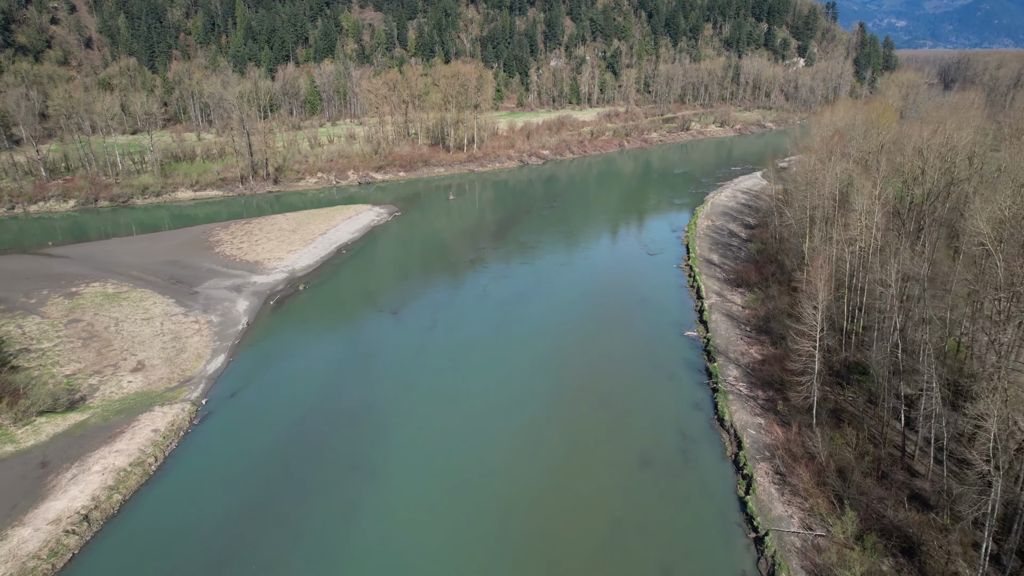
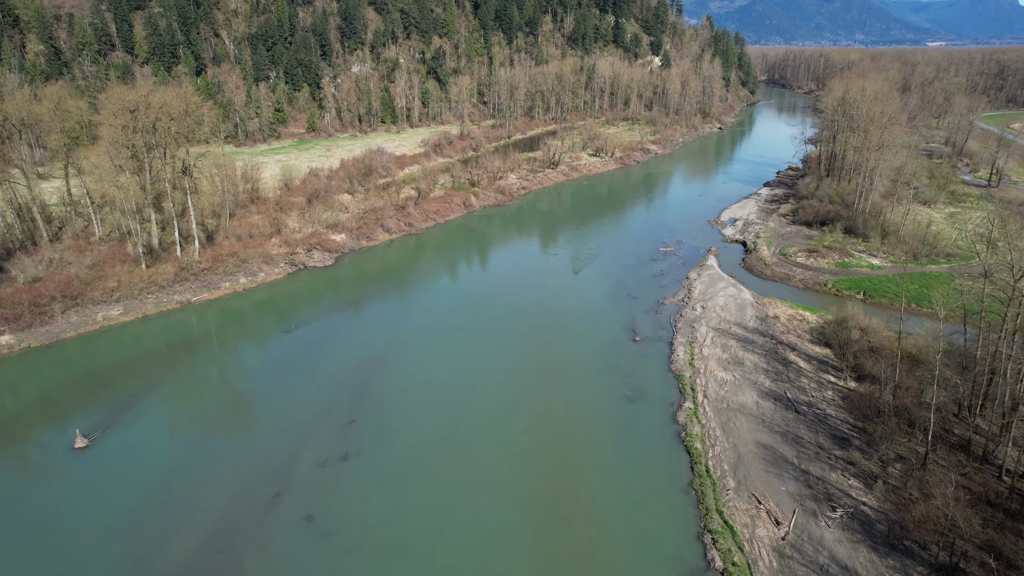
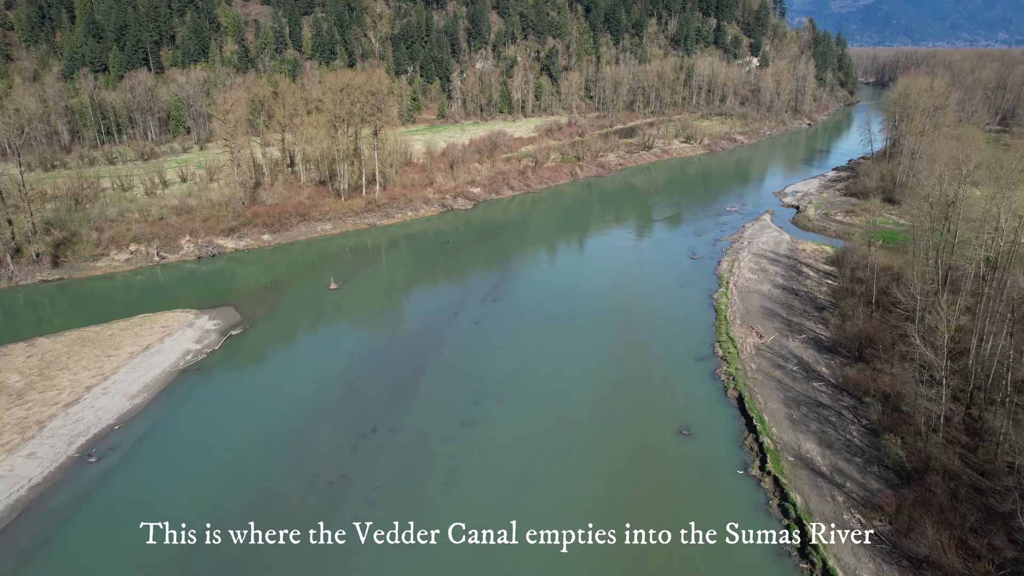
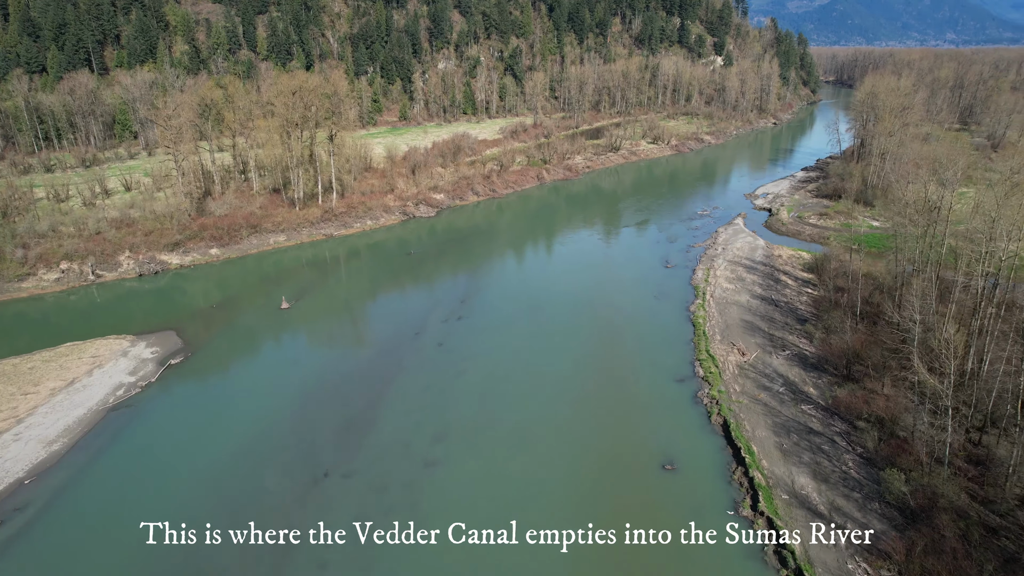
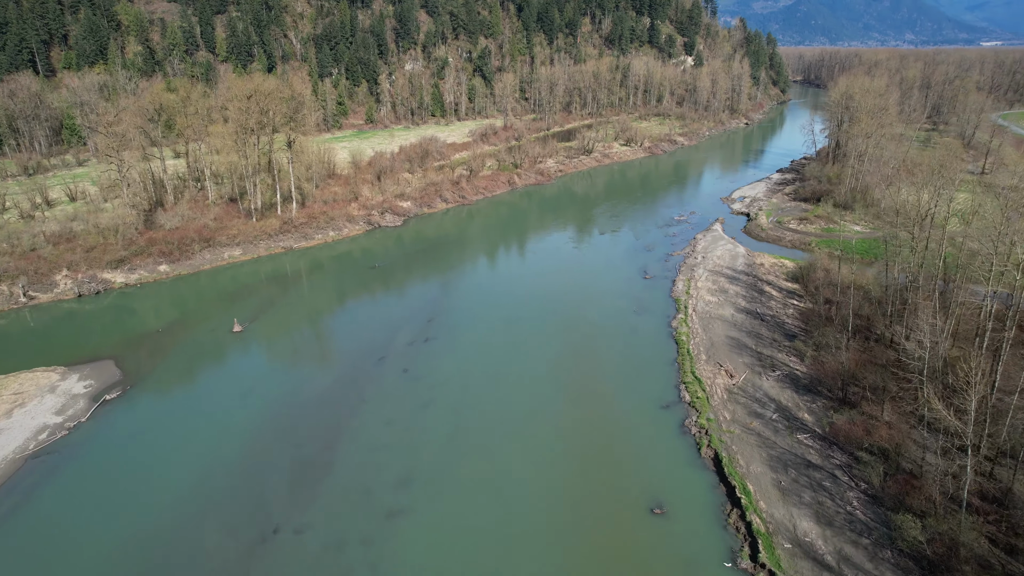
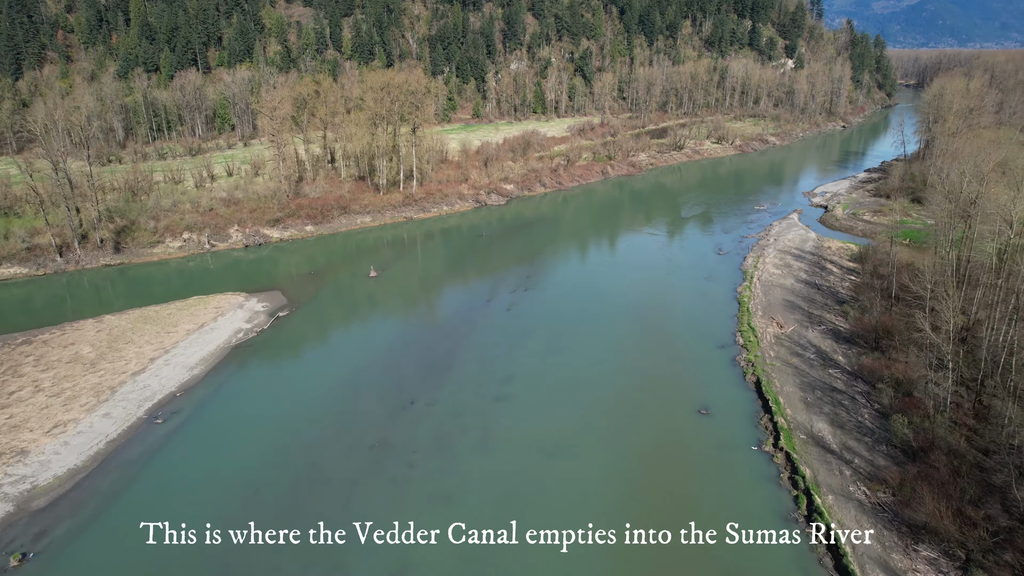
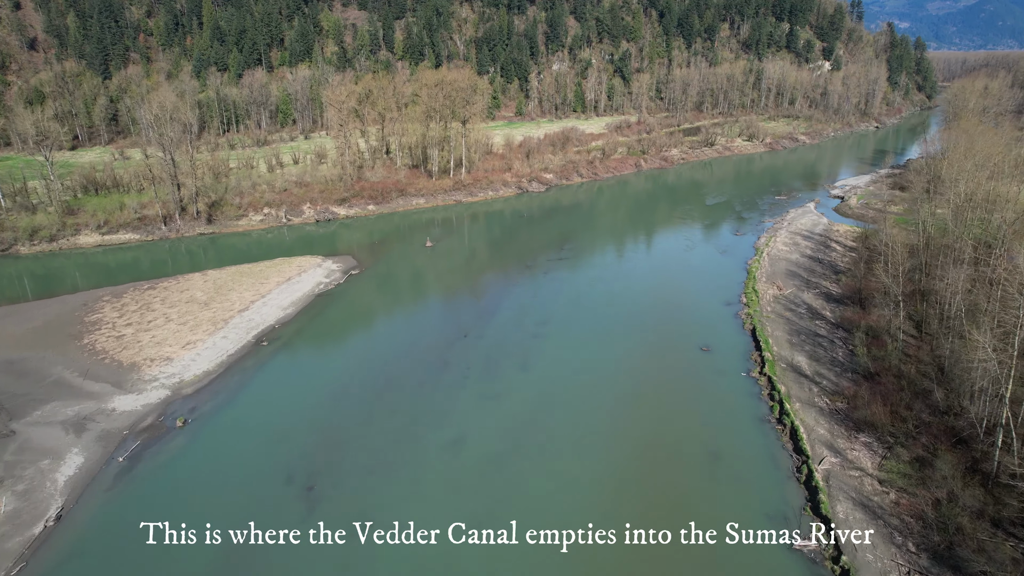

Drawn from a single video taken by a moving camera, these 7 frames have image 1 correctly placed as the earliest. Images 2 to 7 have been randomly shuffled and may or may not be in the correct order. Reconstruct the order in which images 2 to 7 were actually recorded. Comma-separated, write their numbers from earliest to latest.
7, 6, 3, 4, 5, 2
